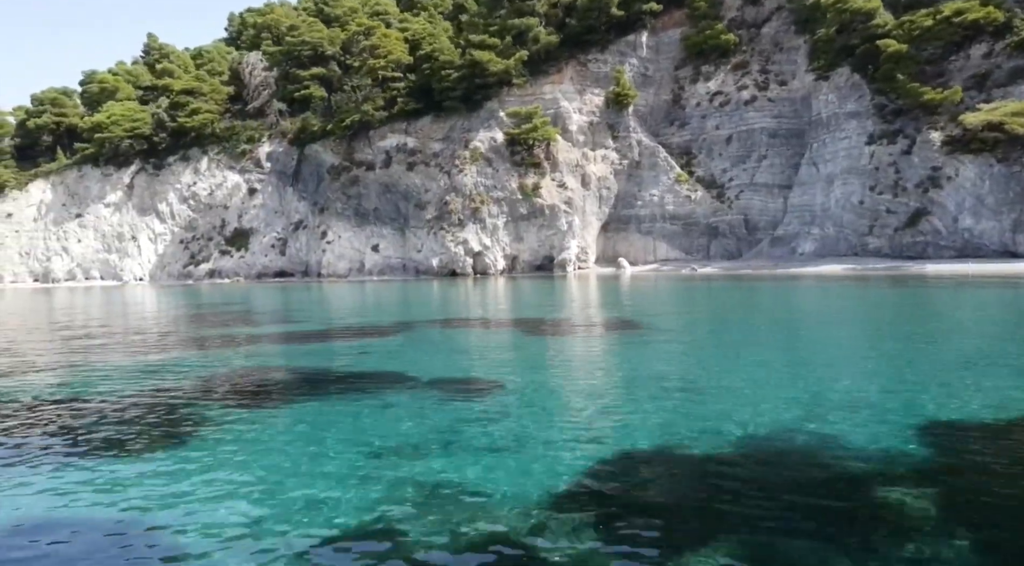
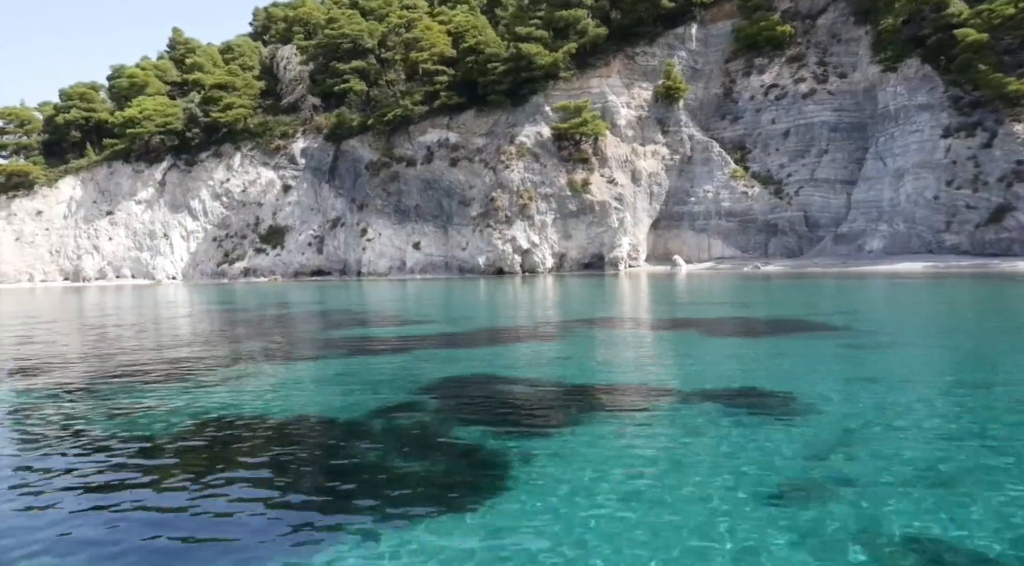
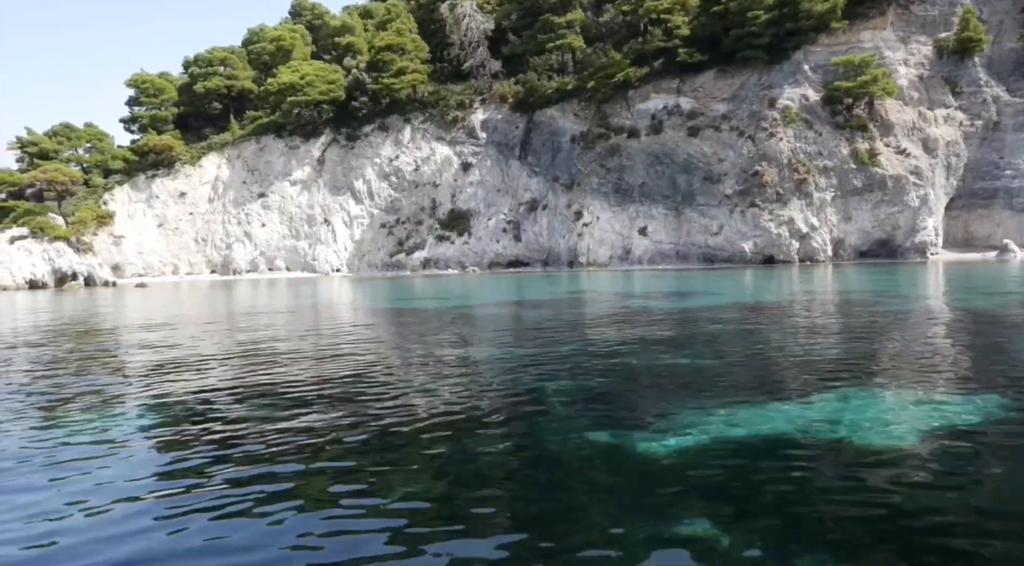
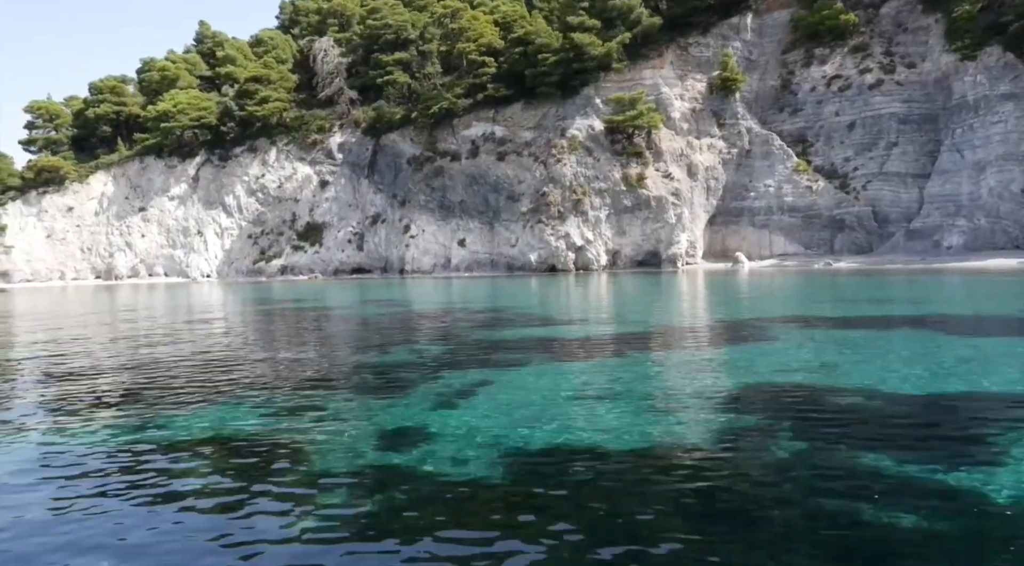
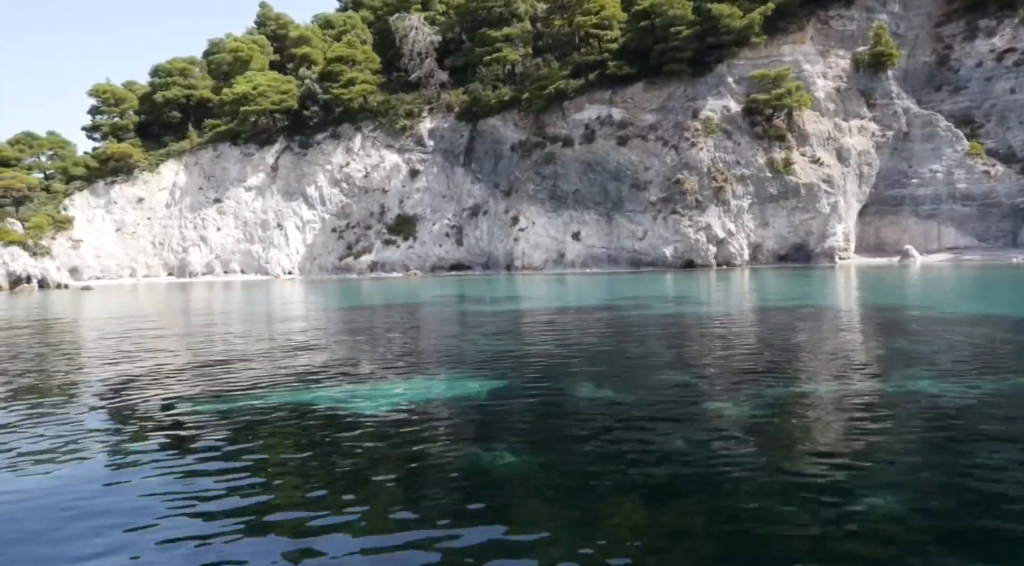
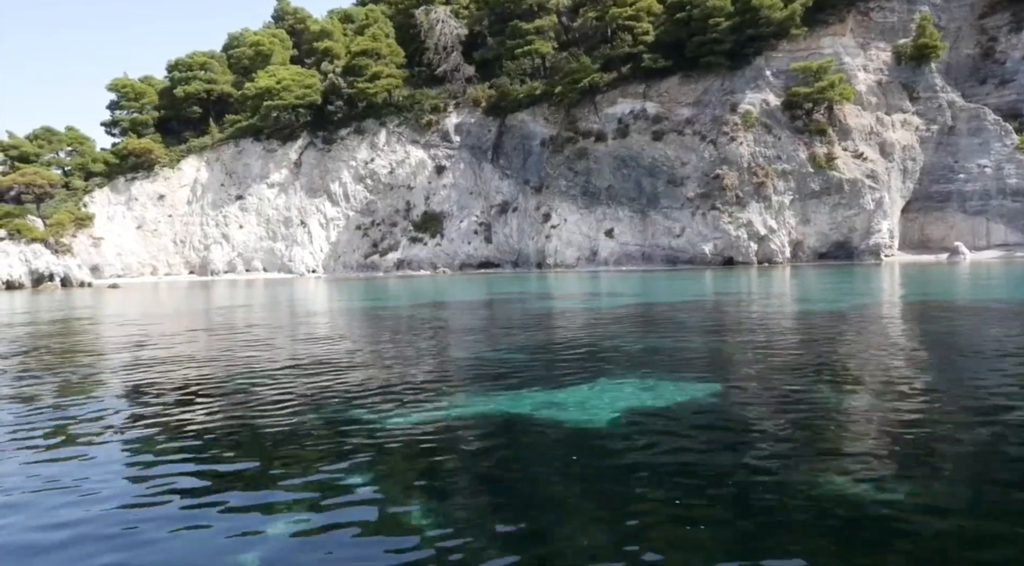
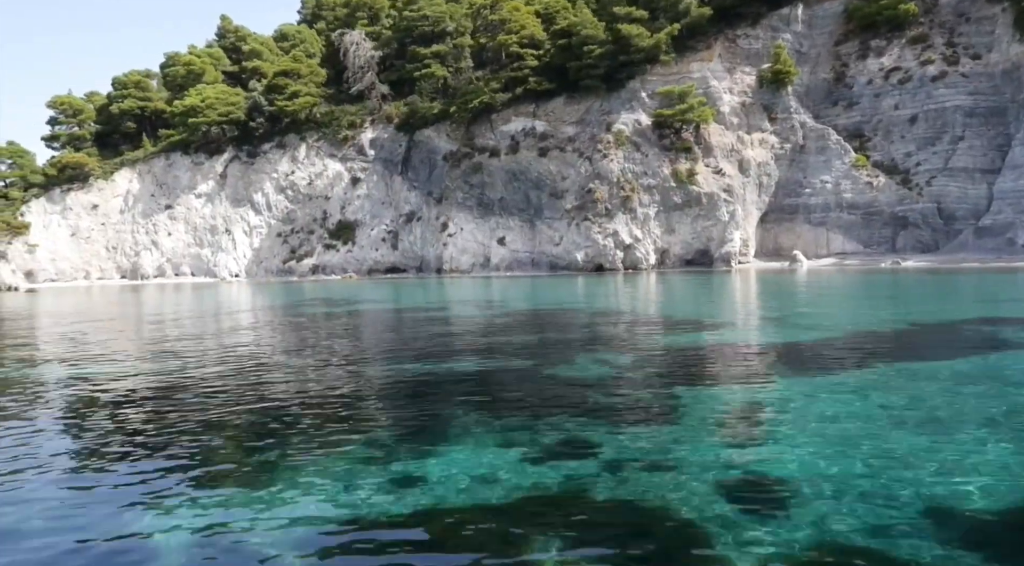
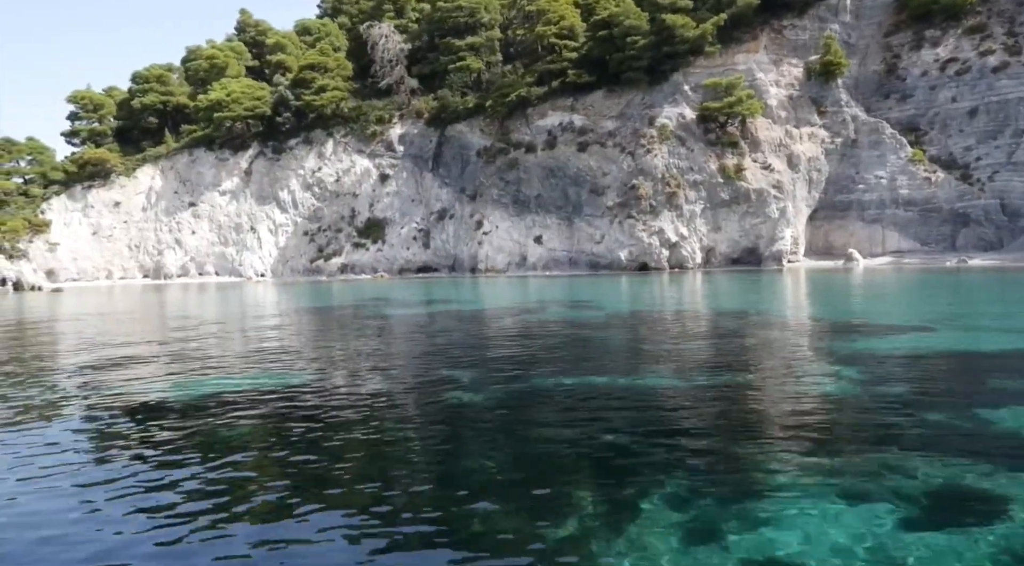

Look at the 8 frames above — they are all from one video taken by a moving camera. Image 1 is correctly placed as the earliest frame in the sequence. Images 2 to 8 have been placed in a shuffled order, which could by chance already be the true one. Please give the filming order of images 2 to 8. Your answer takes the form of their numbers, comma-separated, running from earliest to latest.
2, 4, 7, 8, 5, 6, 3
